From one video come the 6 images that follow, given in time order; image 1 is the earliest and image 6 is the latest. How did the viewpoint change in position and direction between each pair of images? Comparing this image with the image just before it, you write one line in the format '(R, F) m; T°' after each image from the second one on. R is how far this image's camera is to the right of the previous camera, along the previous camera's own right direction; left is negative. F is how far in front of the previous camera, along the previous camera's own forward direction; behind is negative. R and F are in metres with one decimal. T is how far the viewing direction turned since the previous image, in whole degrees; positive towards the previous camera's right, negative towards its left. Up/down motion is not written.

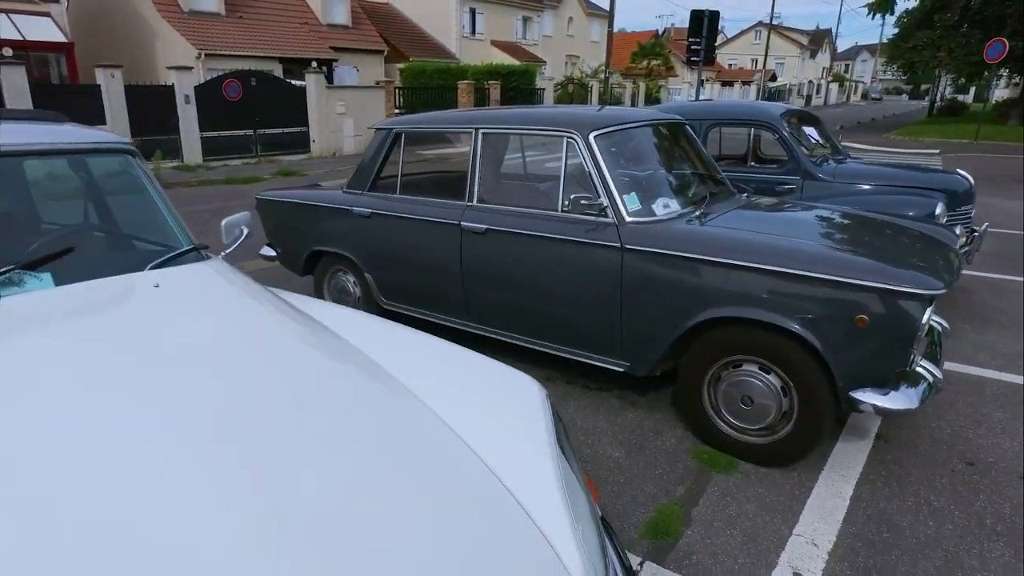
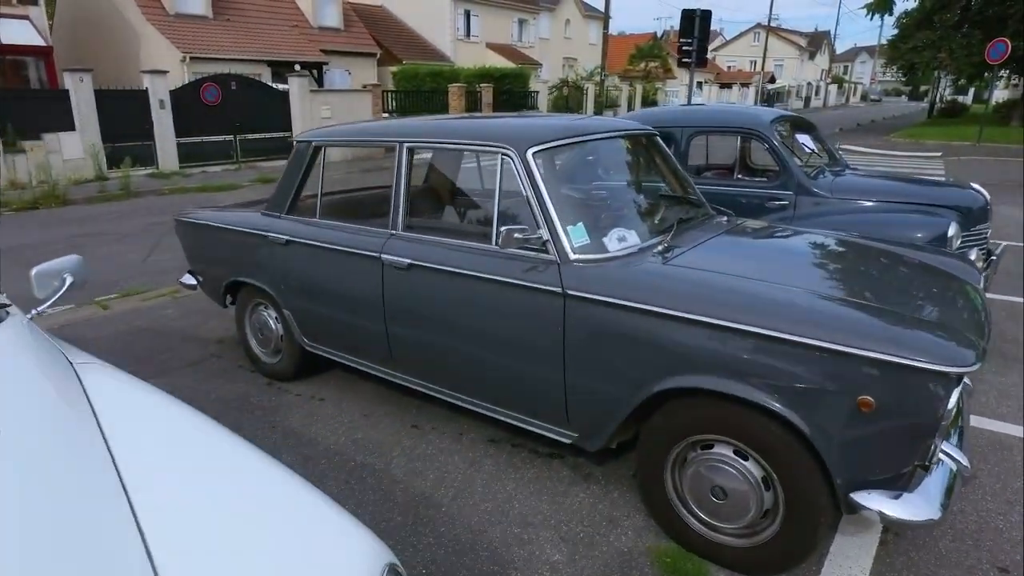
(+0.4, +0.7) m; 0°
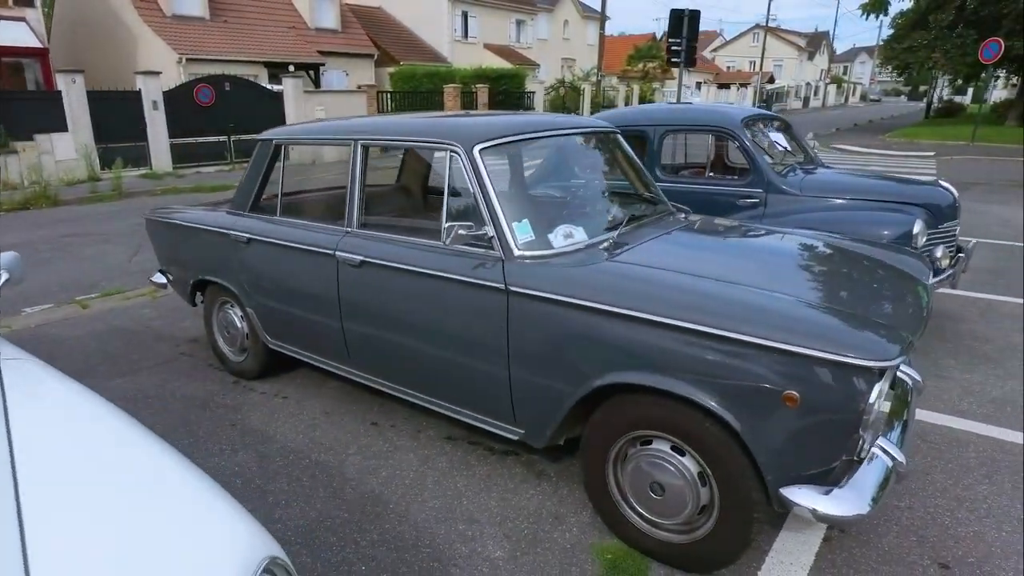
(+0.3, 0.0) m; 0°
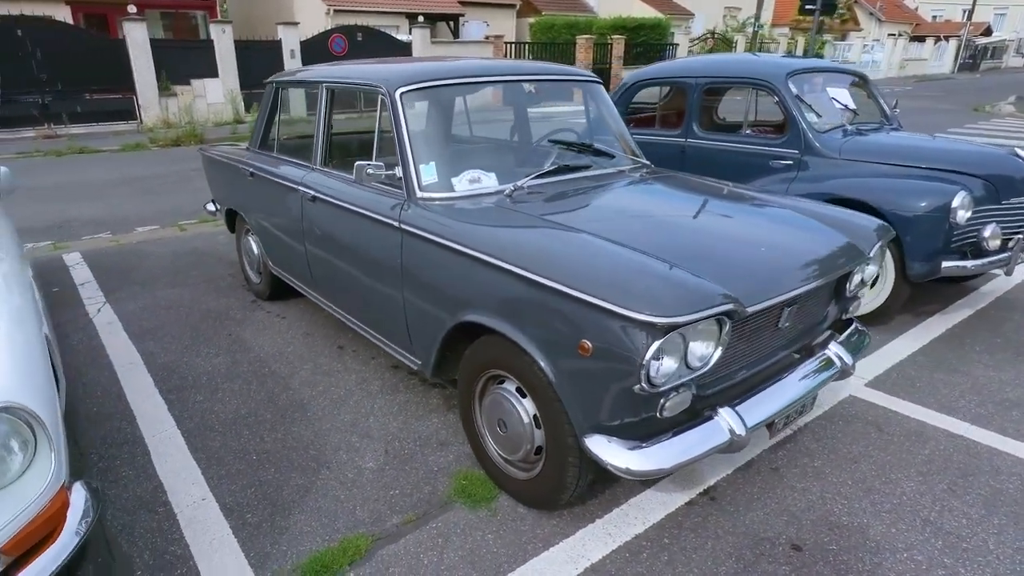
(+1.2, 0.0) m; -13°
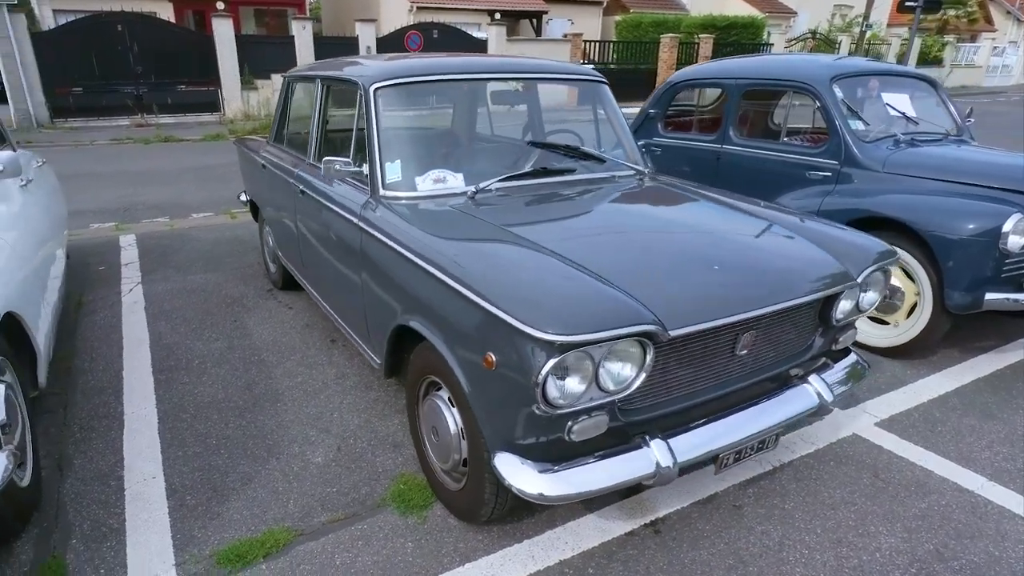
(+0.6, +0.1) m; -7°
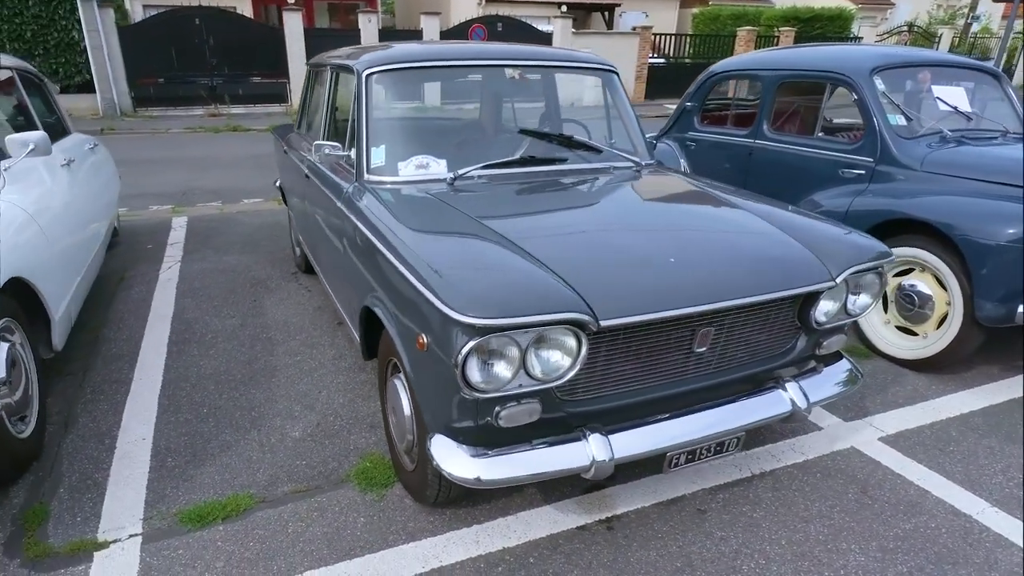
(+0.5, 0.0) m; -6°
